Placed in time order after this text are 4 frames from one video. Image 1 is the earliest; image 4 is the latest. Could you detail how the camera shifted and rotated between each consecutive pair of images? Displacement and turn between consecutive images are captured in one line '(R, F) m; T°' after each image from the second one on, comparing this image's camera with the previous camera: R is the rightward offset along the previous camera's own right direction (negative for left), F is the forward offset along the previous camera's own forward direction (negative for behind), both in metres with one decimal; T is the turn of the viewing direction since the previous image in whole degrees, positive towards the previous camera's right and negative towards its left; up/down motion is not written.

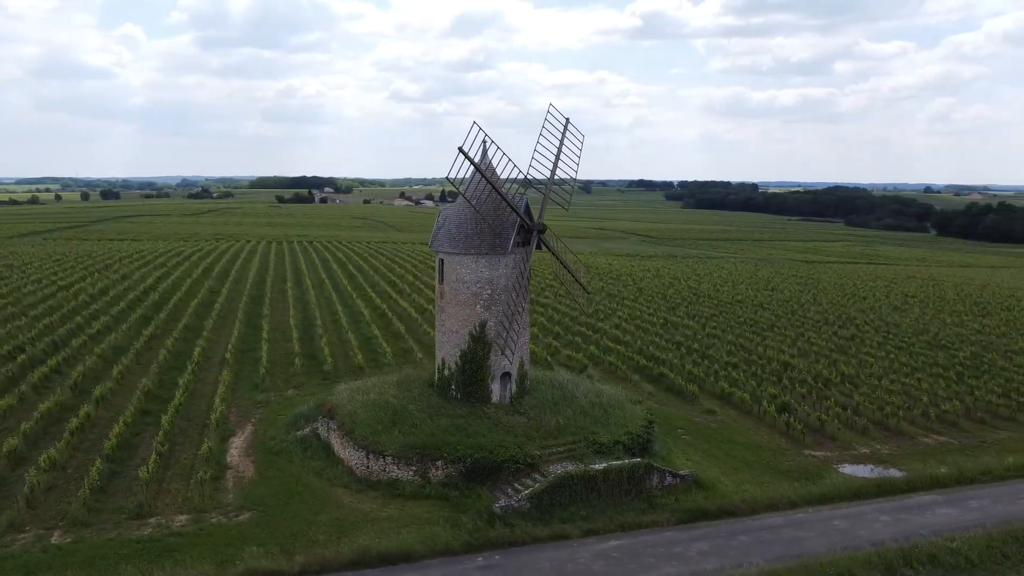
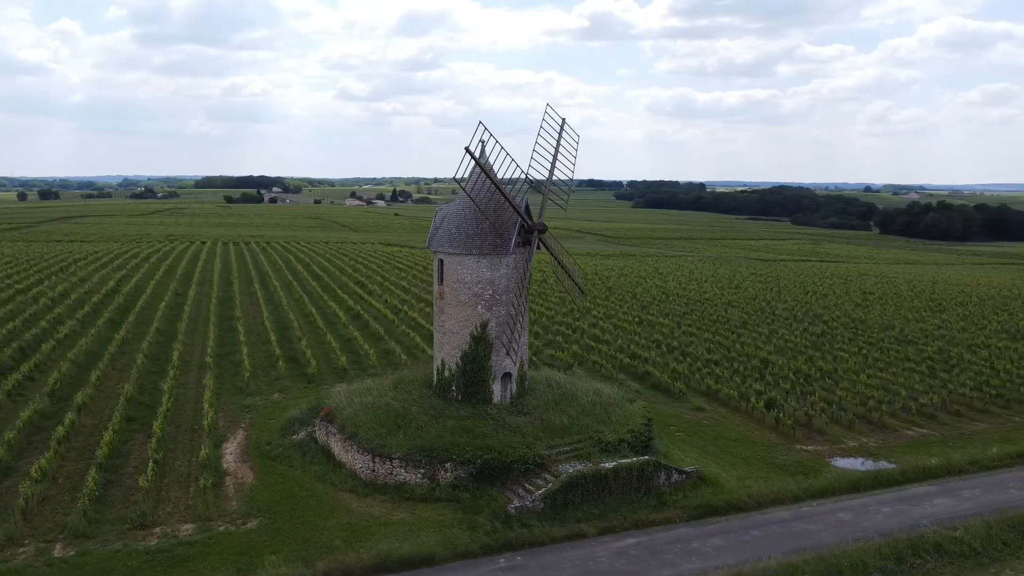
(-1.2, +0.1) m; +4°
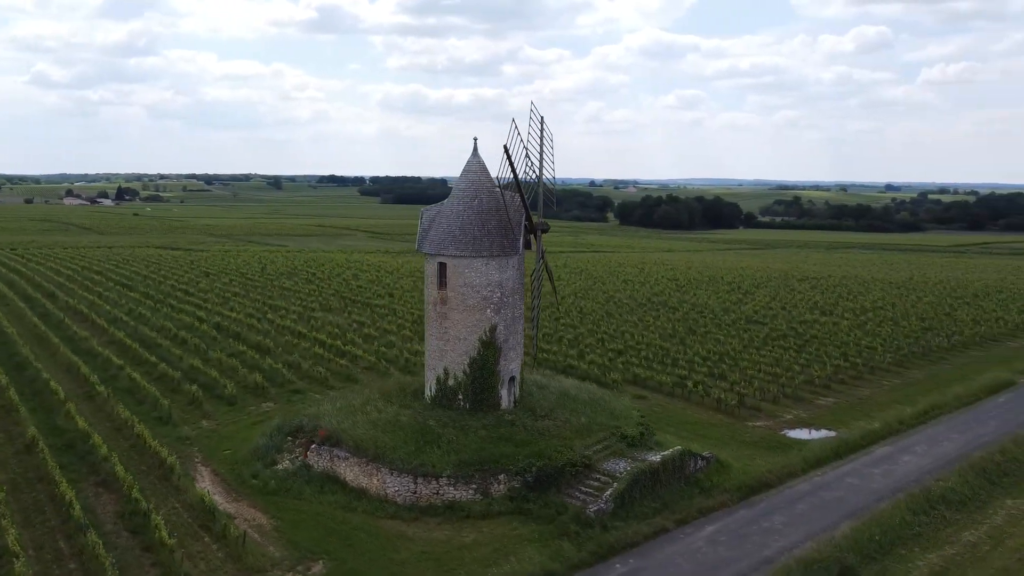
(-6.2, +1.5) m; +18°
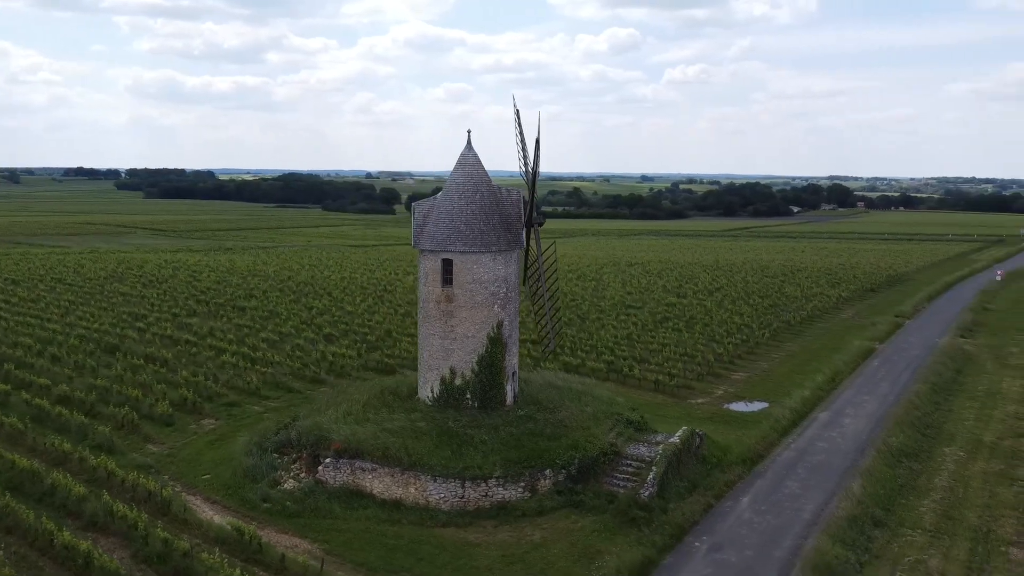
(-5.2, +0.9) m; +16°
